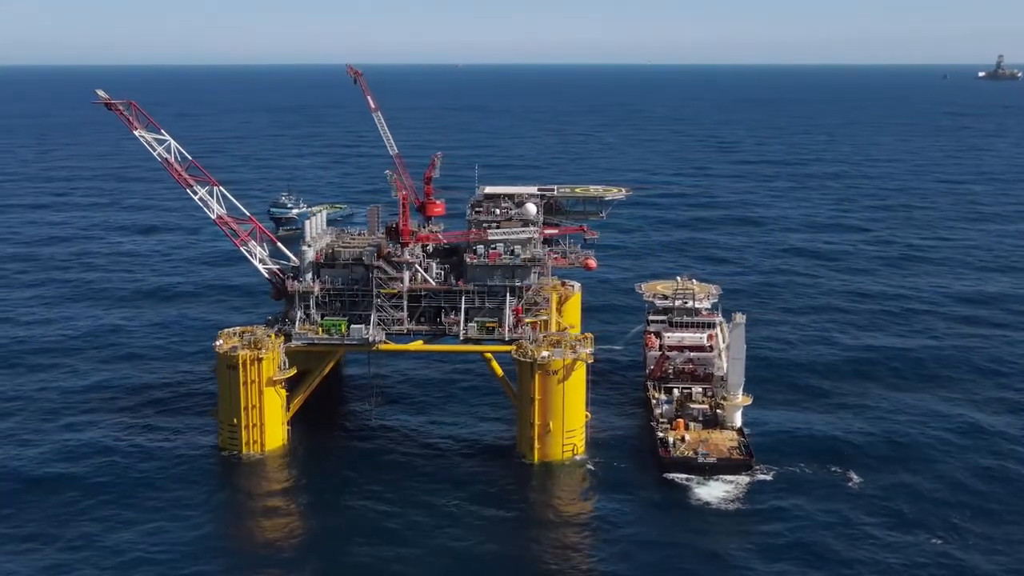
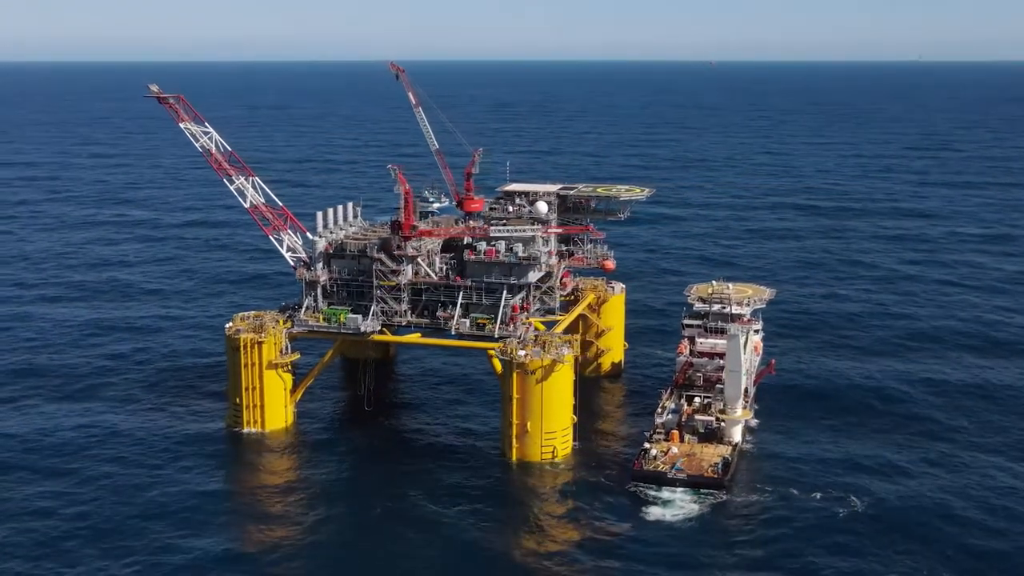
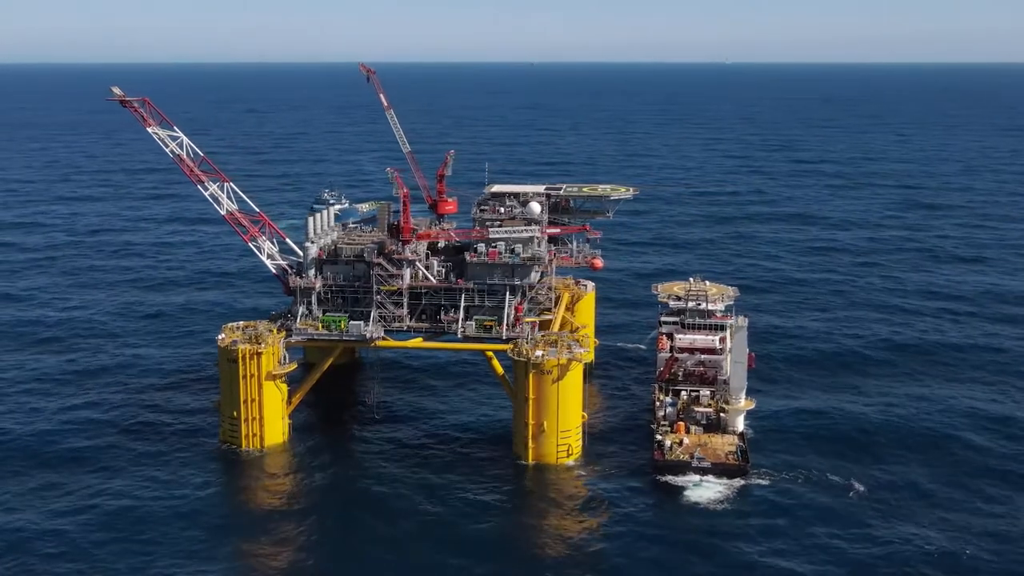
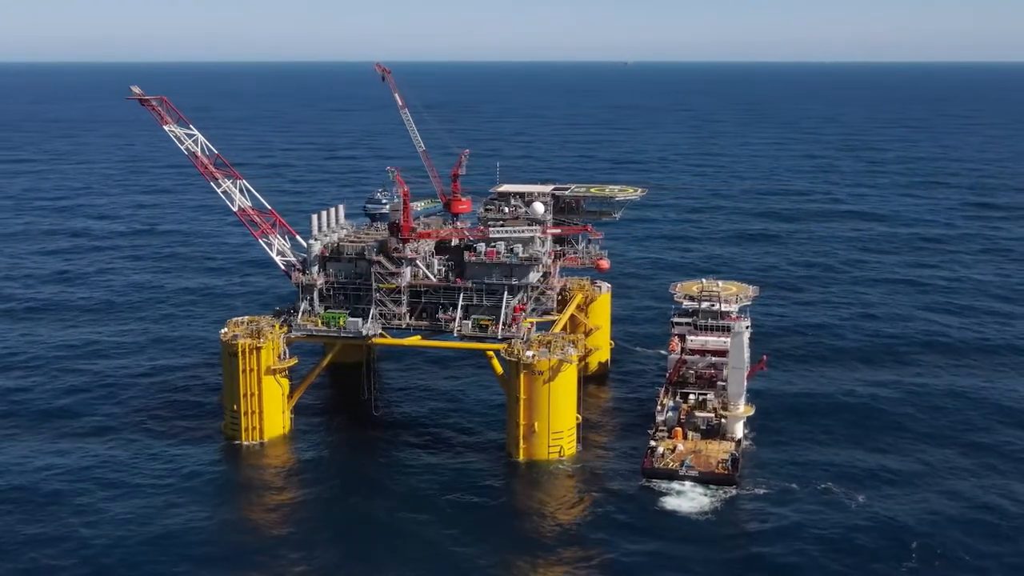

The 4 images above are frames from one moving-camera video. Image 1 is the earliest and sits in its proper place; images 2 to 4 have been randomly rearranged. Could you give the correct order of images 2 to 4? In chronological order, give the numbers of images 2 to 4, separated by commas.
3, 4, 2
